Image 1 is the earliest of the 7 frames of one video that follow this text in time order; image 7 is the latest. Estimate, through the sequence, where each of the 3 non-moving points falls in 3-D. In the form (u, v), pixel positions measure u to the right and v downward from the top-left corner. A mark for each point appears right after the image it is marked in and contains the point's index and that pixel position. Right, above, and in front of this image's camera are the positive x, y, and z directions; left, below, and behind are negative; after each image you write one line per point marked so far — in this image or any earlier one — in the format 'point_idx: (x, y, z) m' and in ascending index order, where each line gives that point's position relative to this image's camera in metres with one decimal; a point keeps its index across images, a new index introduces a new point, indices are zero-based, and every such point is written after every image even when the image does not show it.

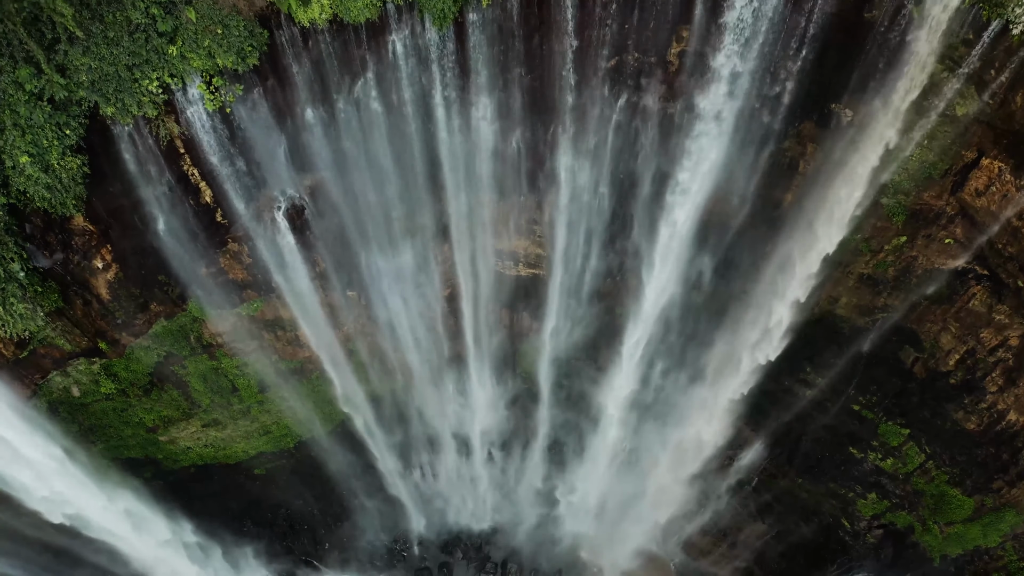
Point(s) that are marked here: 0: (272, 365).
0: (-5.4, -1.7, +13.4) m
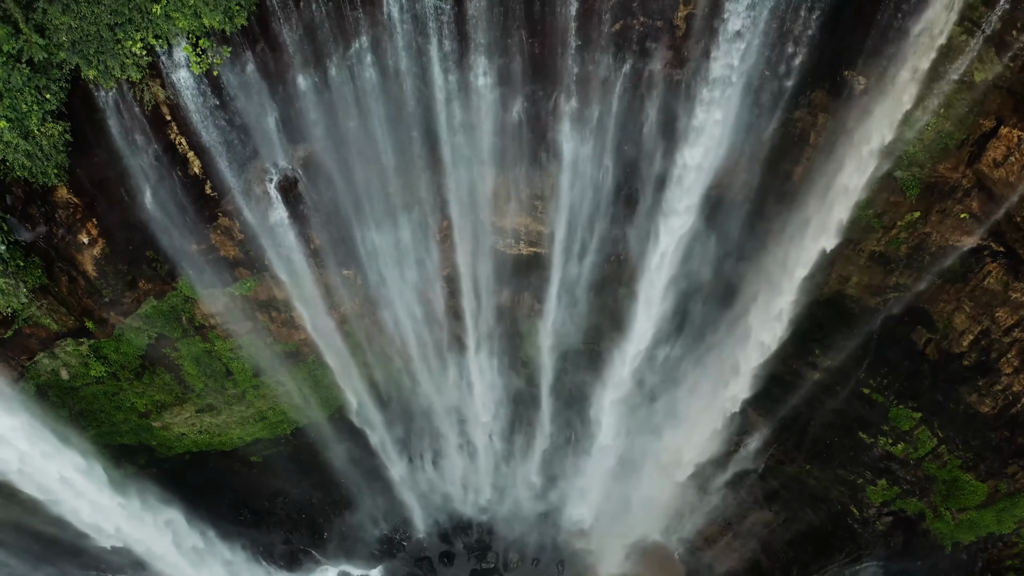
0: (-5.4, -1.3, +13.1) m
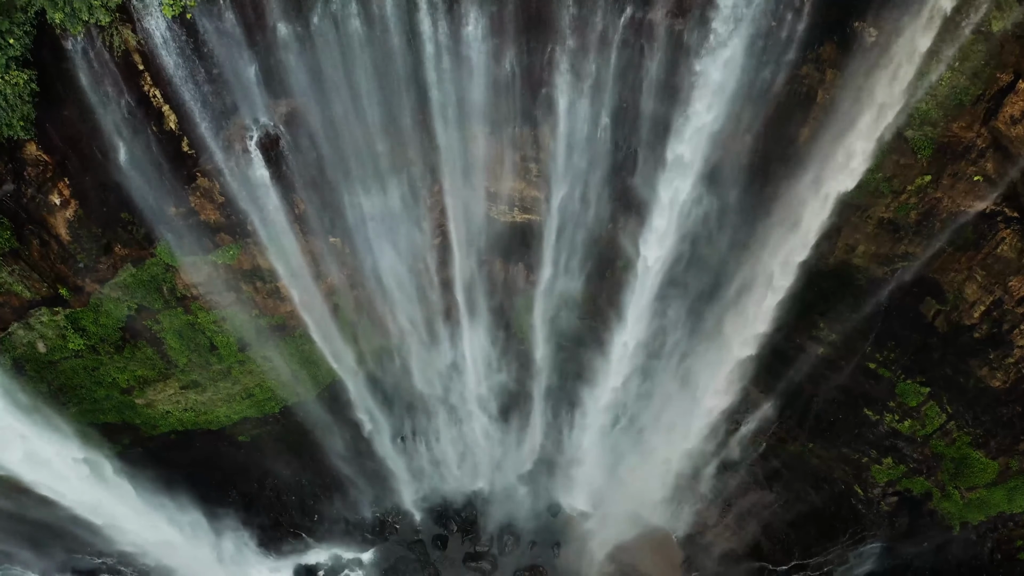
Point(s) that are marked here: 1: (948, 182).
0: (-5.5, -0.7, +12.6) m
1: (+7.4, +1.8, +10.1) m
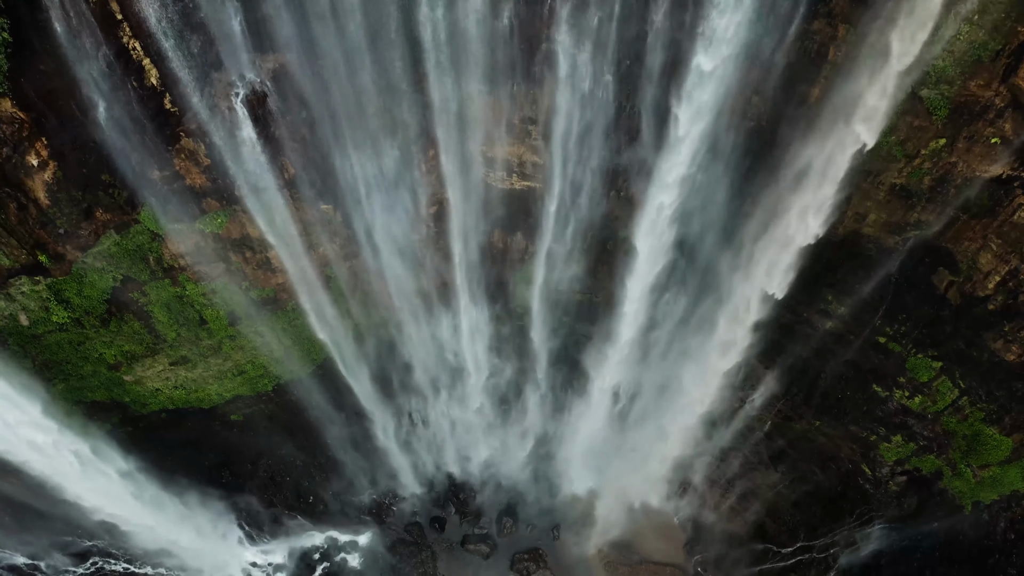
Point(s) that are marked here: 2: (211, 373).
0: (-5.5, -0.1, +12.2) m
1: (+7.3, +2.3, +9.6) m
2: (-6.6, -1.9, +13.1) m
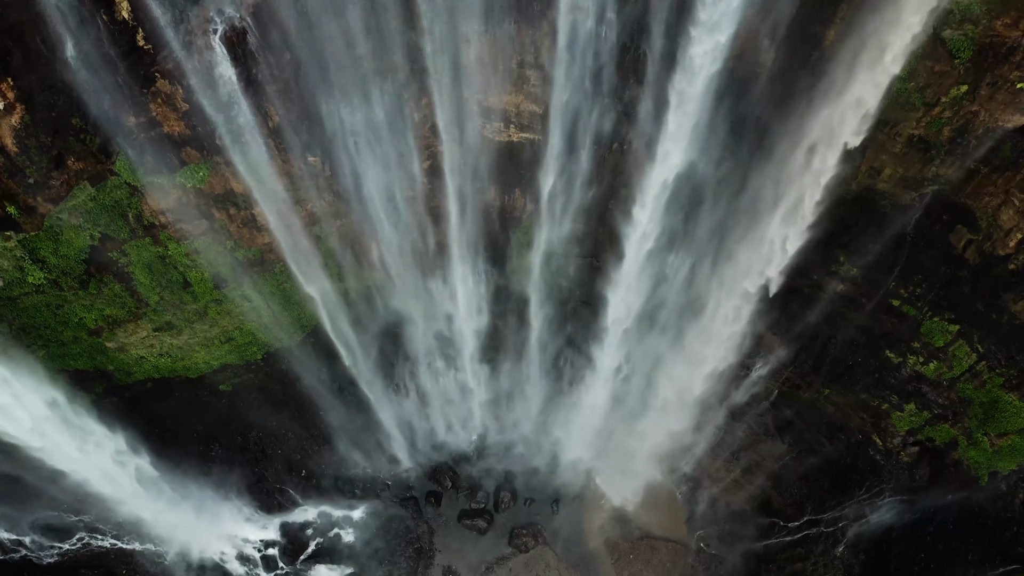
0: (-5.6, +0.7, +11.7) m
1: (+7.3, +3.1, +9.1) m
2: (-6.7, -1.1, +12.6) m
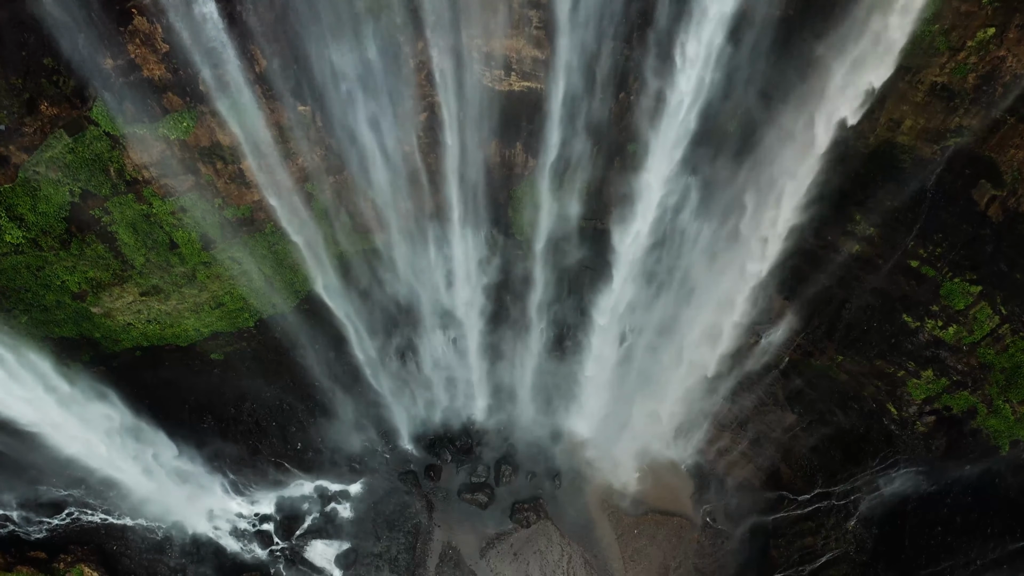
0: (-5.6, +1.4, +11.2) m
1: (+7.3, +3.8, +8.5) m
2: (-6.6, -0.3, +12.1) m
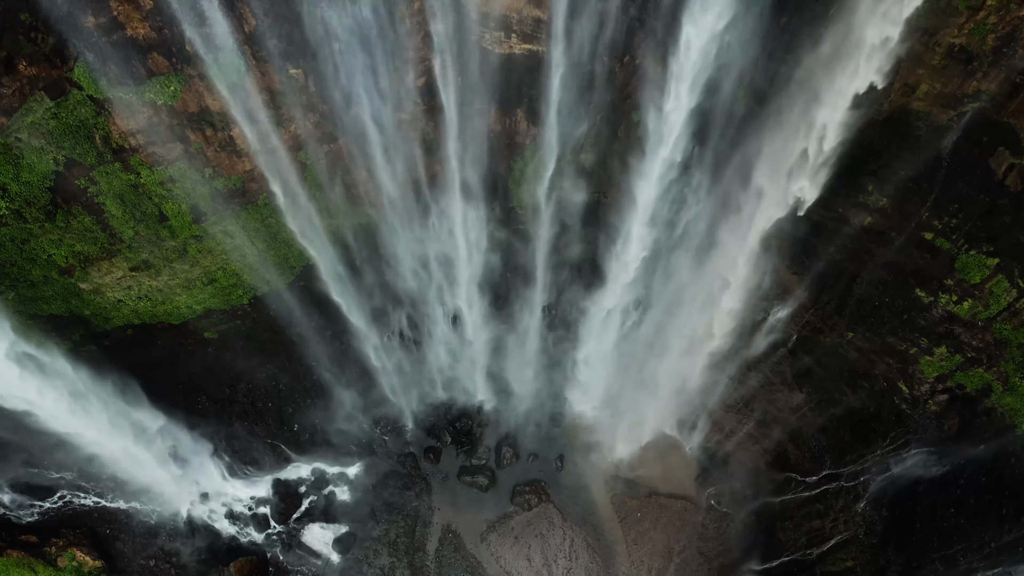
0: (-5.5, +1.9, +10.8) m
1: (+7.3, +4.3, +8.1) m
2: (-6.6, +0.1, +11.8) m
